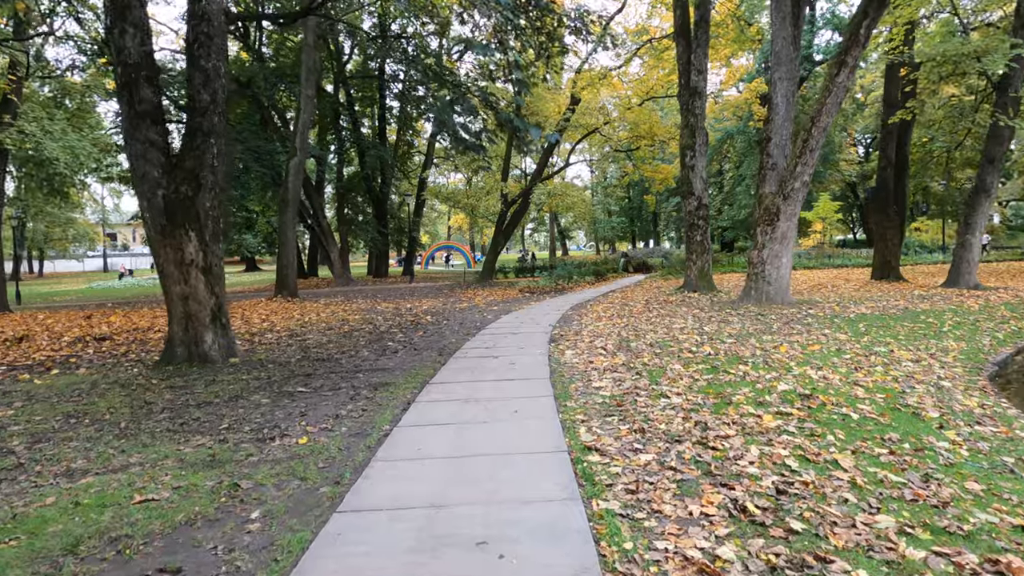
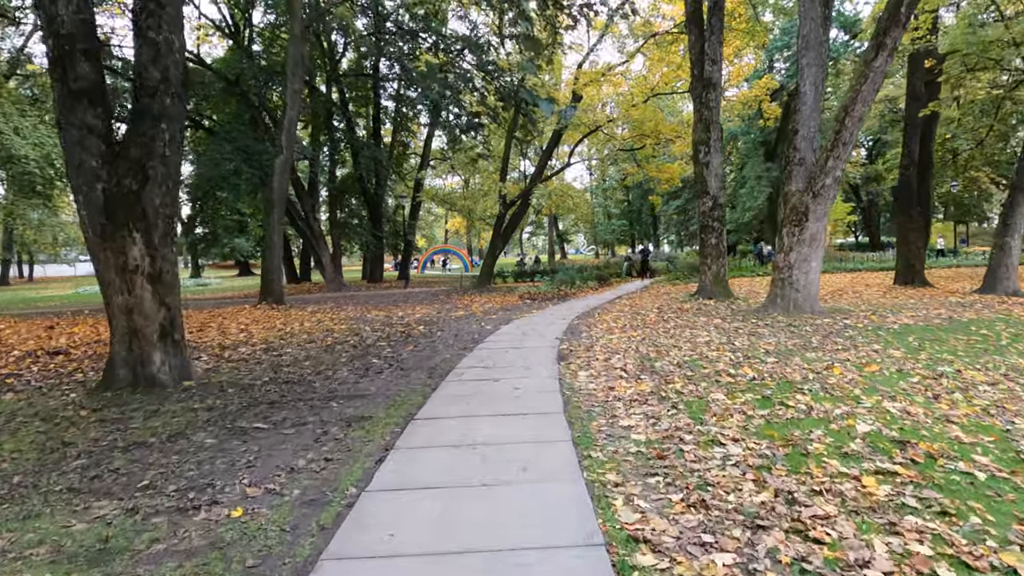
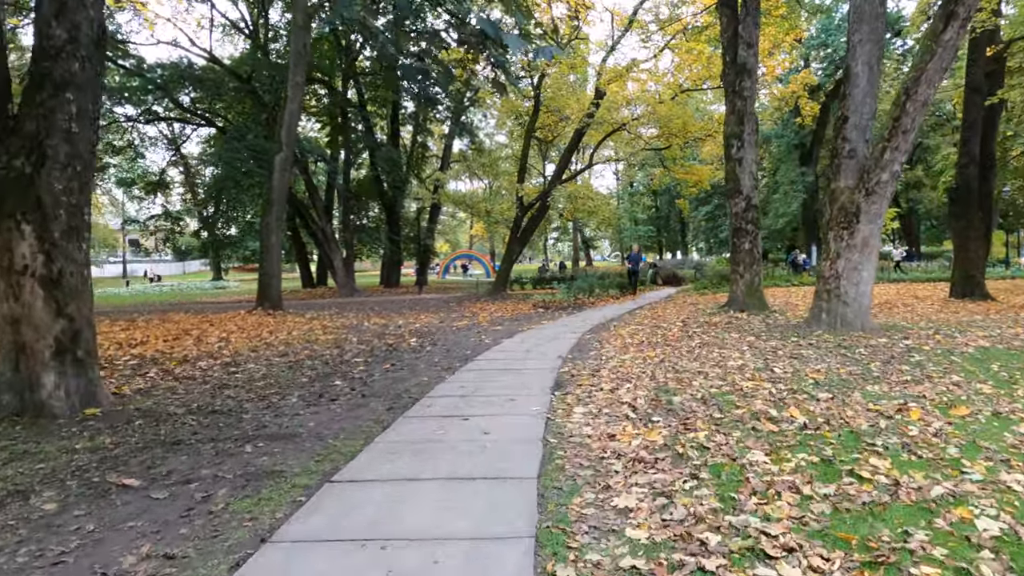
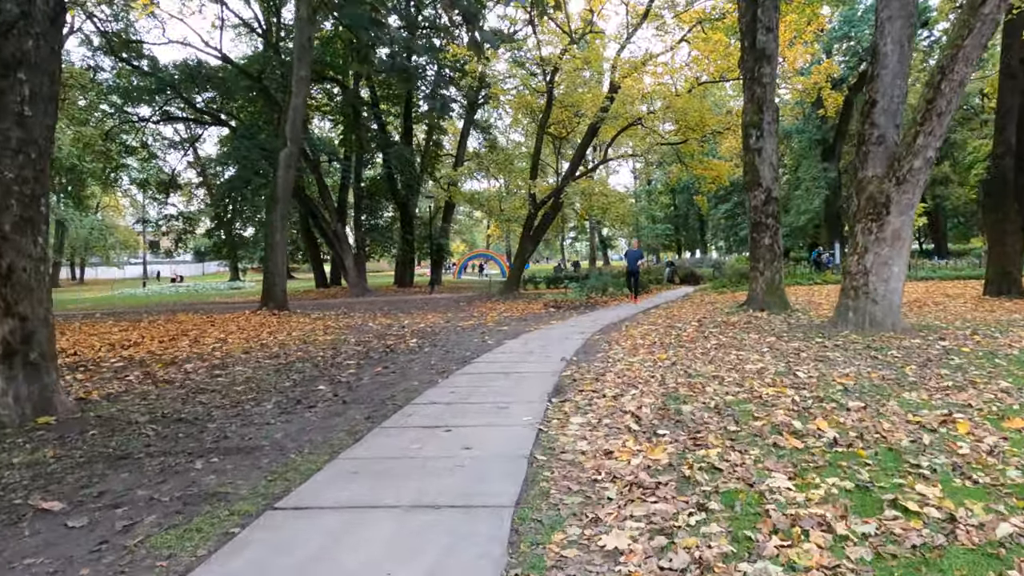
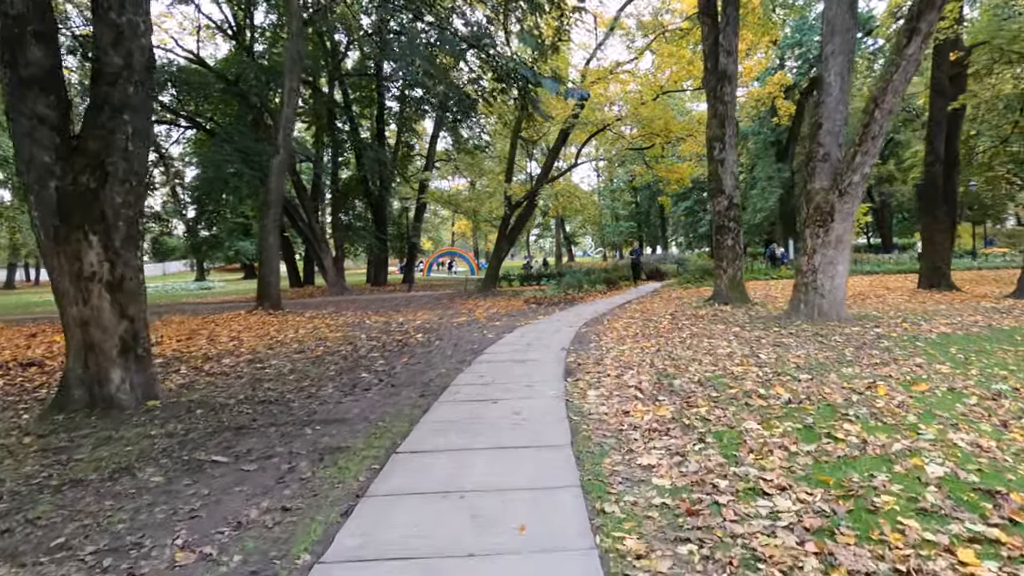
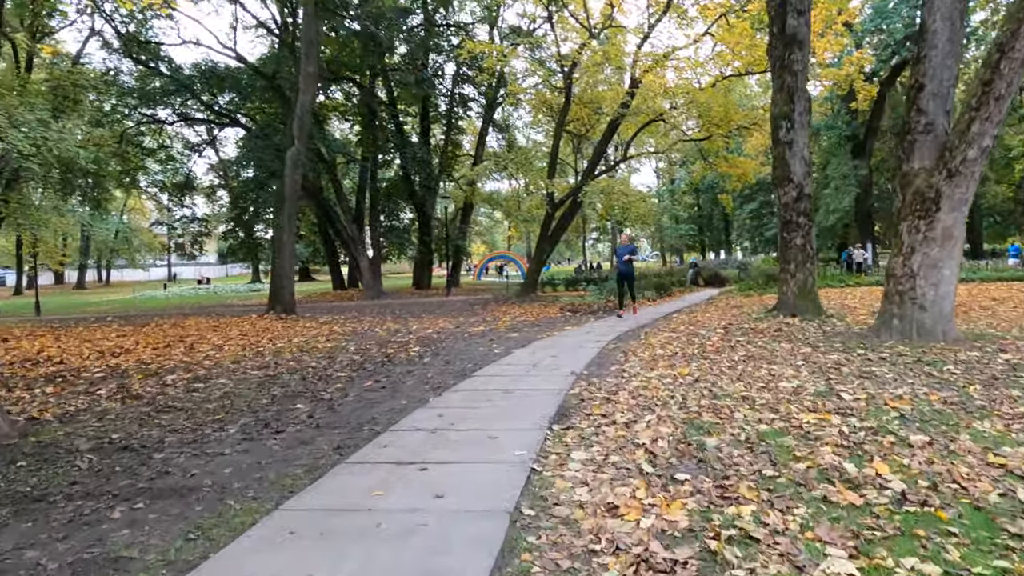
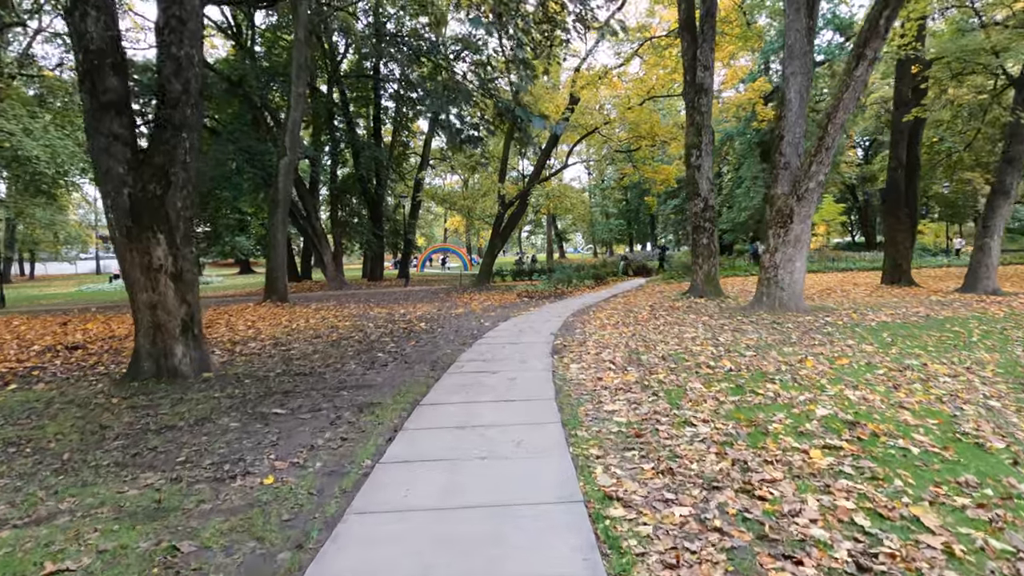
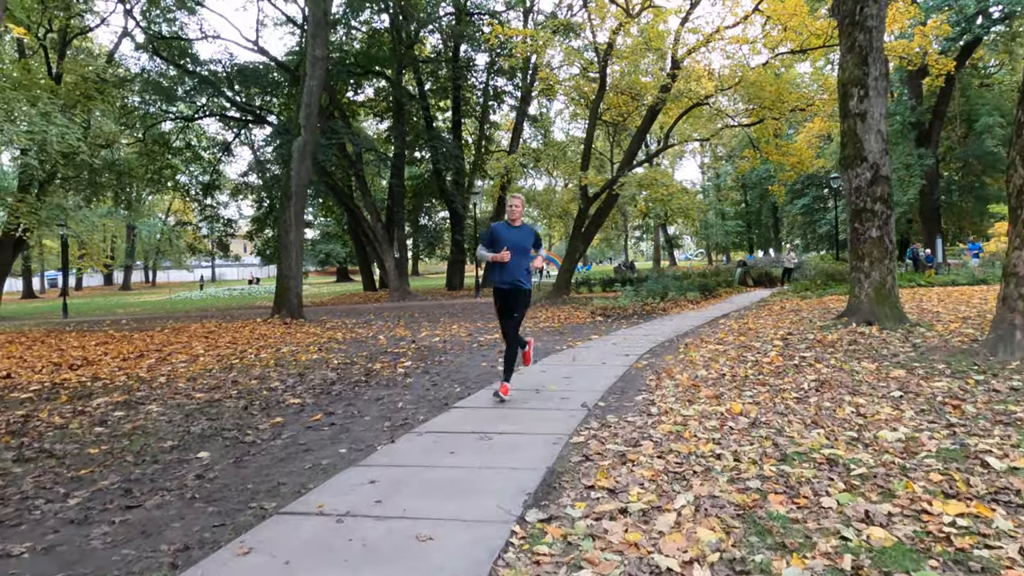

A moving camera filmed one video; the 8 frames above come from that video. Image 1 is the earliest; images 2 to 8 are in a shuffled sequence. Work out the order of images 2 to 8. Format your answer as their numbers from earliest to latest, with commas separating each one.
7, 2, 5, 3, 4, 6, 8
